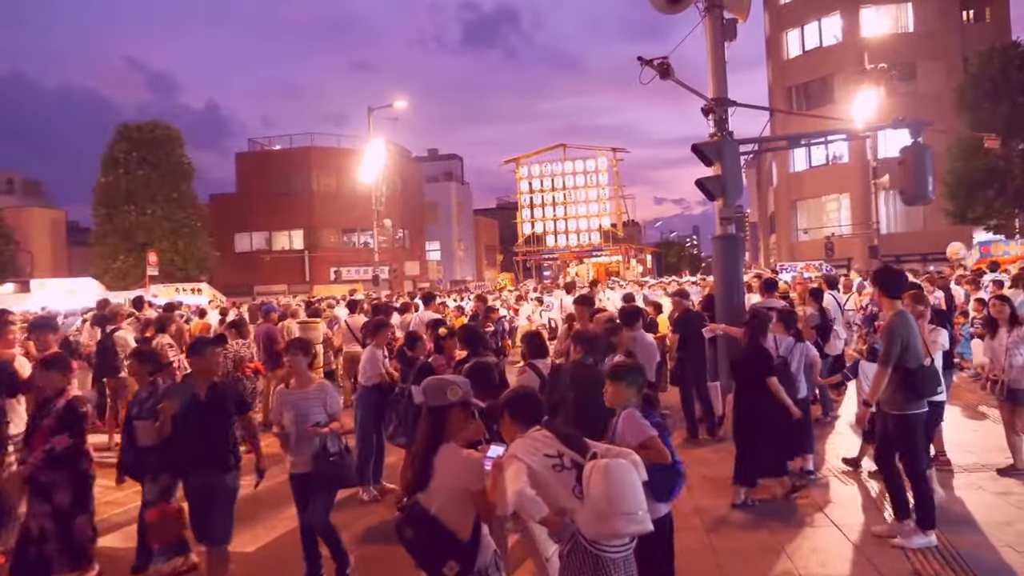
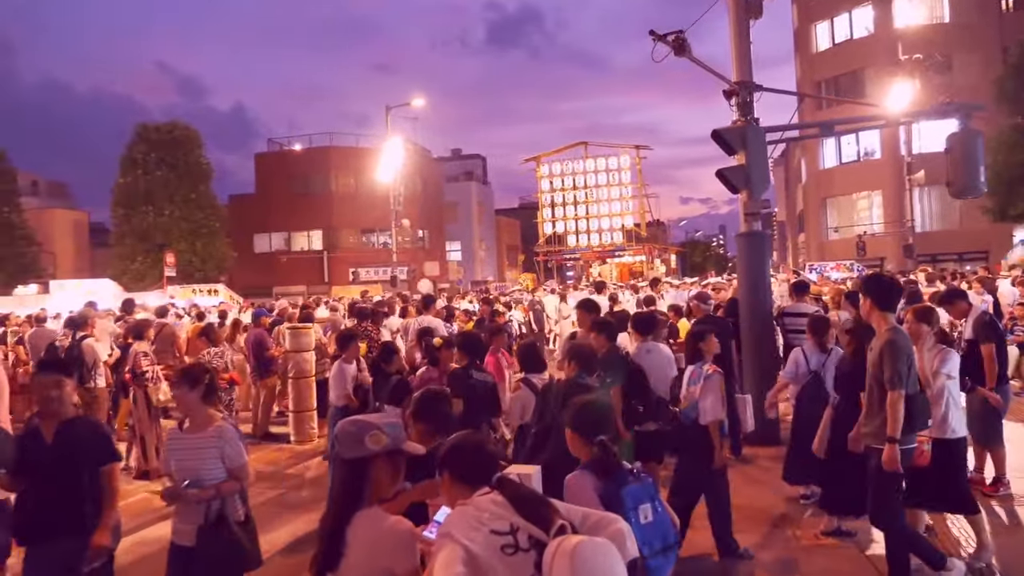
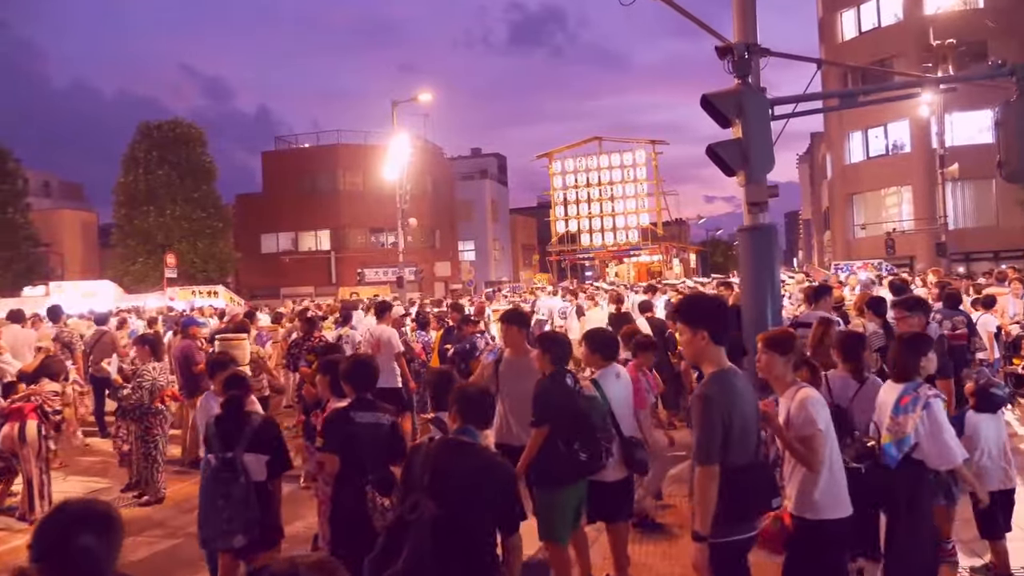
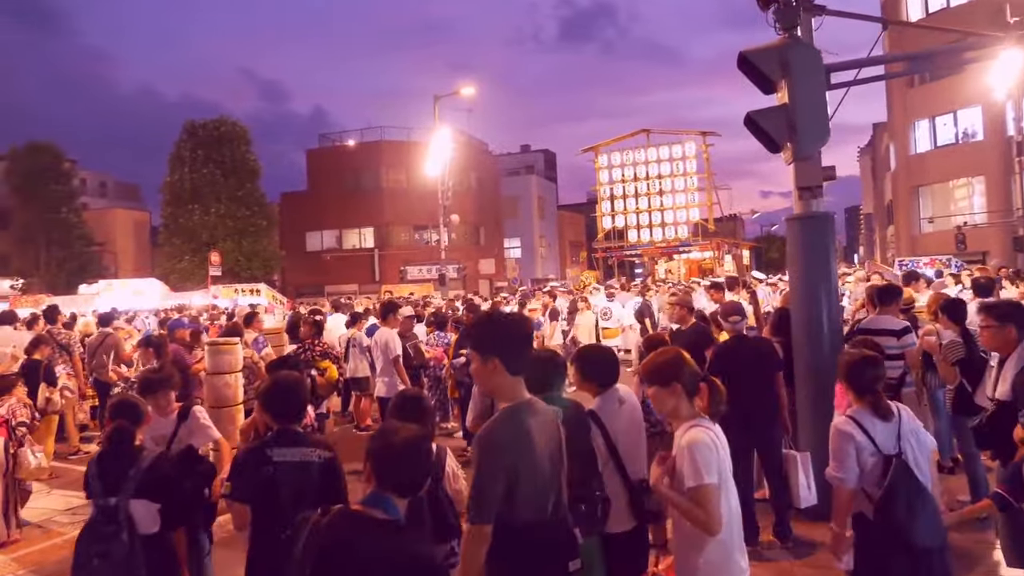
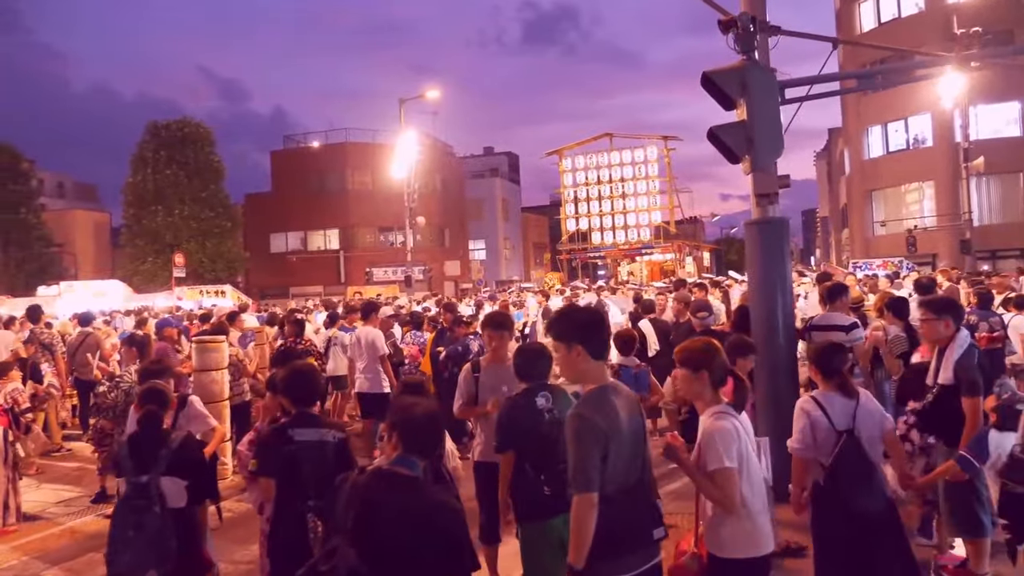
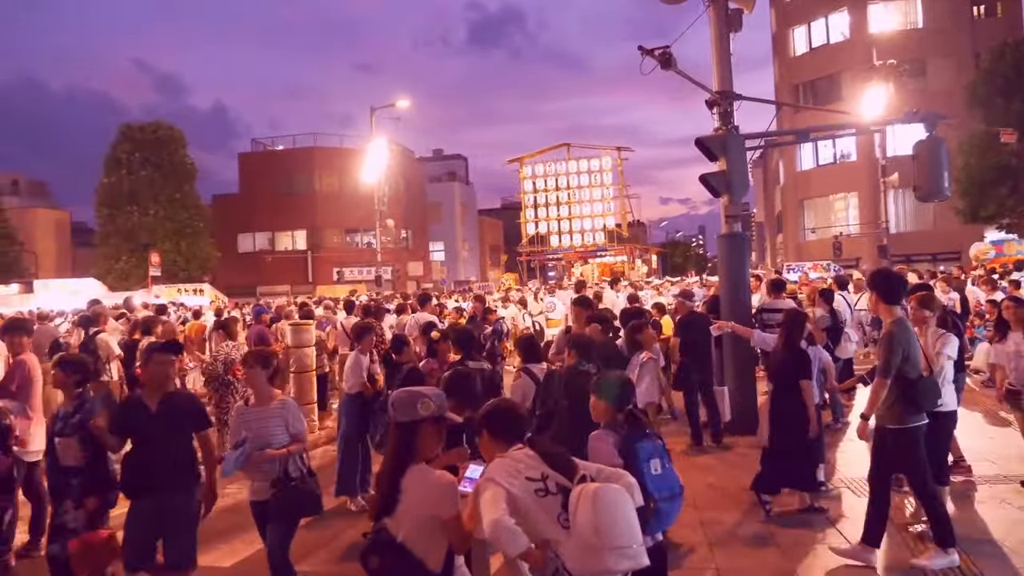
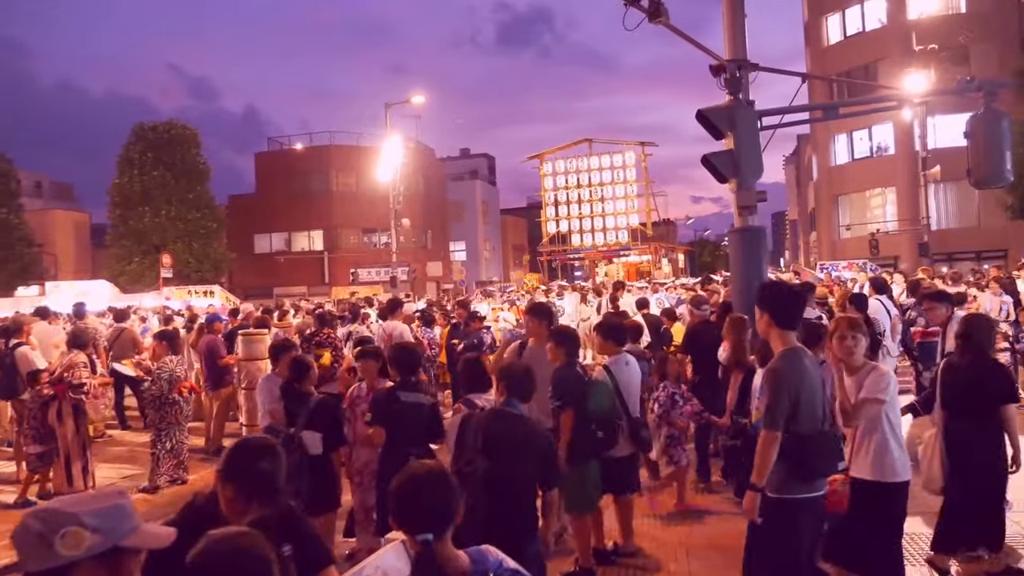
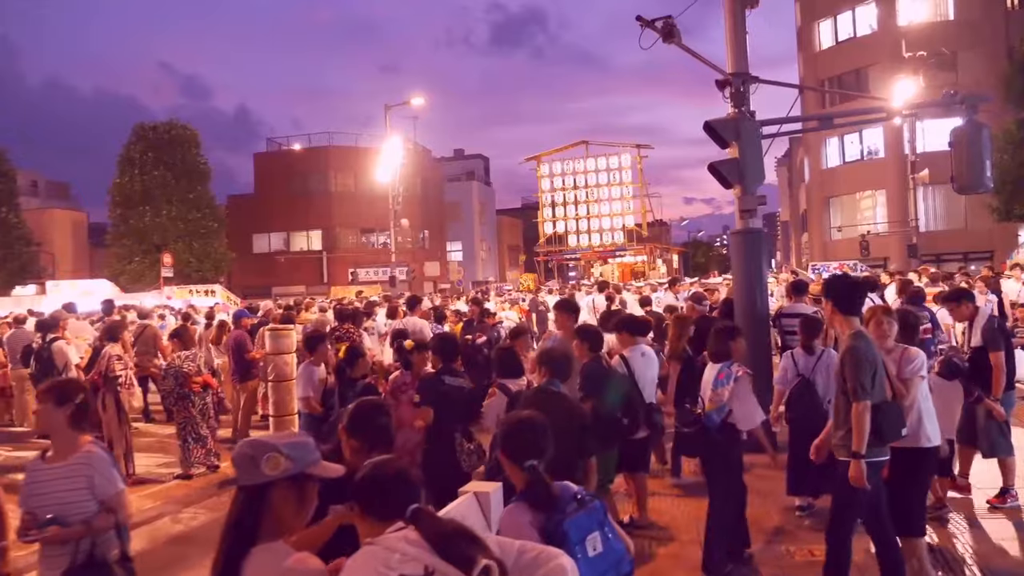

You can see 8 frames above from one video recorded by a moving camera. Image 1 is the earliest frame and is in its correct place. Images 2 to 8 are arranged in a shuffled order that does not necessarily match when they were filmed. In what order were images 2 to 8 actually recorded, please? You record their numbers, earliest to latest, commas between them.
6, 2, 8, 7, 3, 5, 4
